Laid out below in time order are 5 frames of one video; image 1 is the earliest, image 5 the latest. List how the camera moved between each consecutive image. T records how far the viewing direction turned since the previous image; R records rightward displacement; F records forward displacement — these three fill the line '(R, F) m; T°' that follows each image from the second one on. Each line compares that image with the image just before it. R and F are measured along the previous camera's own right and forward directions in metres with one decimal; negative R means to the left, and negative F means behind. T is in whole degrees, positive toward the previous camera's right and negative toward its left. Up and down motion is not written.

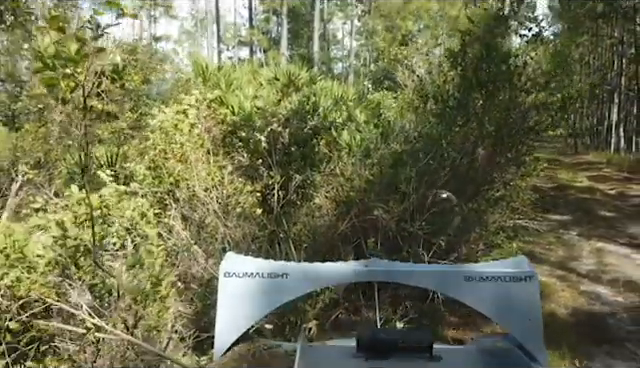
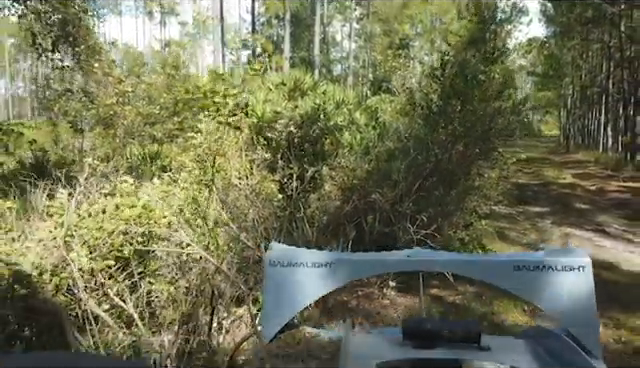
(-0.1, -1.4) m; 0°
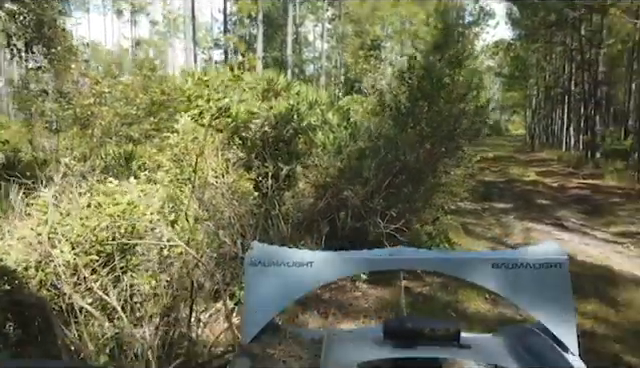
(0.0, -0.3) m; +3°
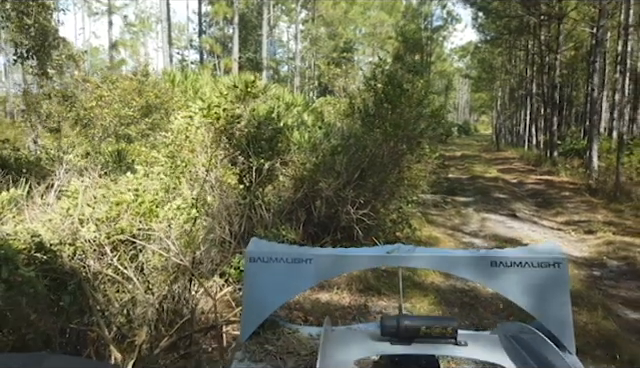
(-0.1, -1.0) m; +3°
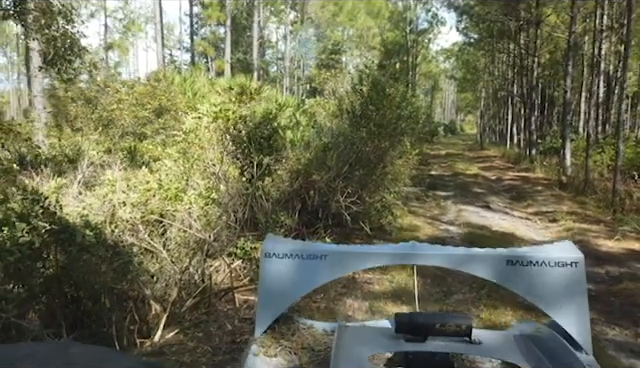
(-0.1, -1.1) m; +1°
